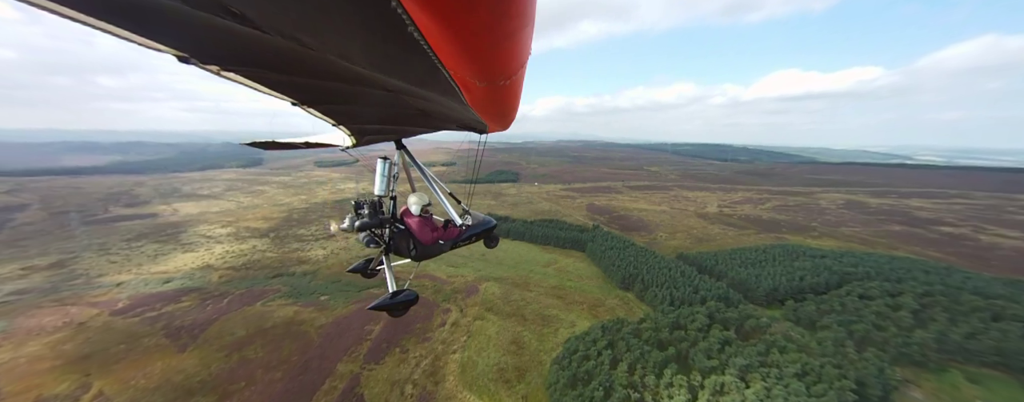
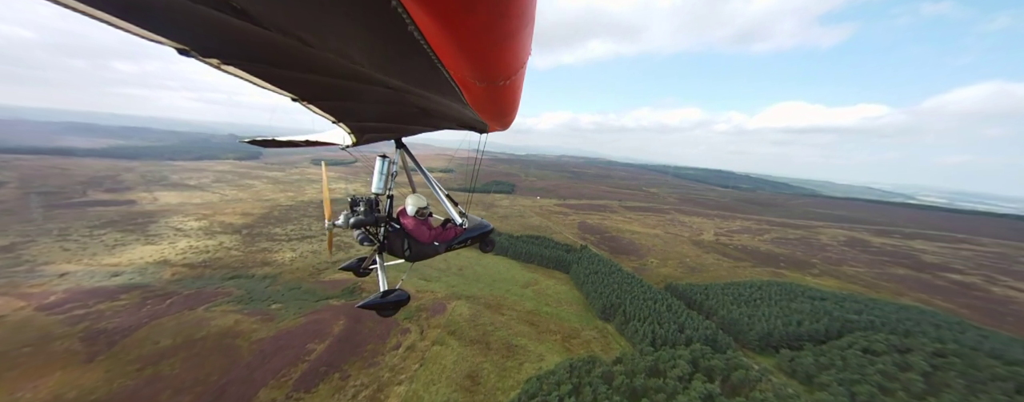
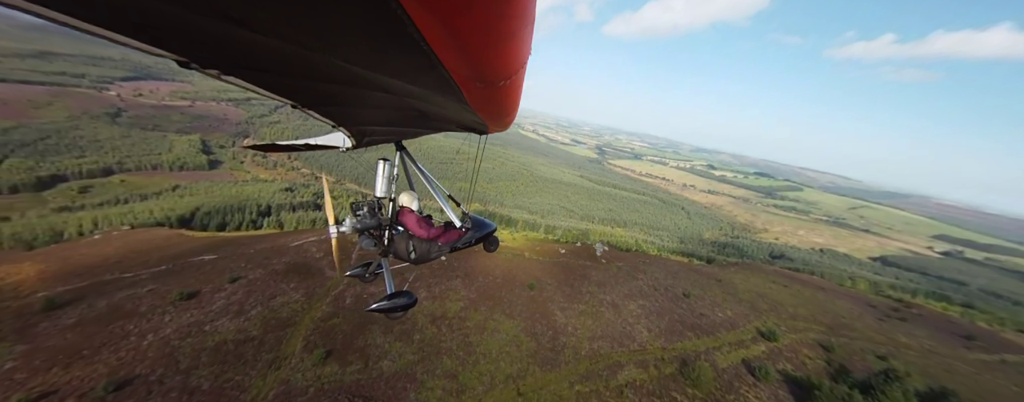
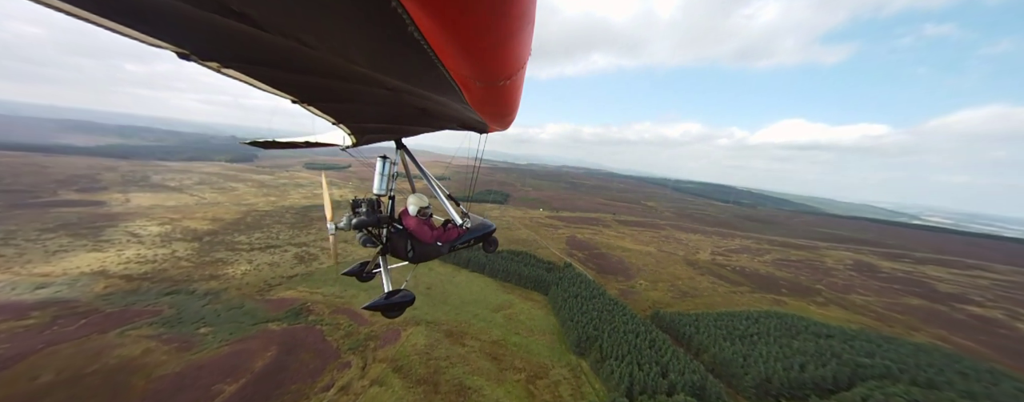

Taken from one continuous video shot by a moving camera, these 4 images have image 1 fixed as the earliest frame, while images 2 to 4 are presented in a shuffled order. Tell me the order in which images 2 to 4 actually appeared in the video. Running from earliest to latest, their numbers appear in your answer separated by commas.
2, 4, 3
